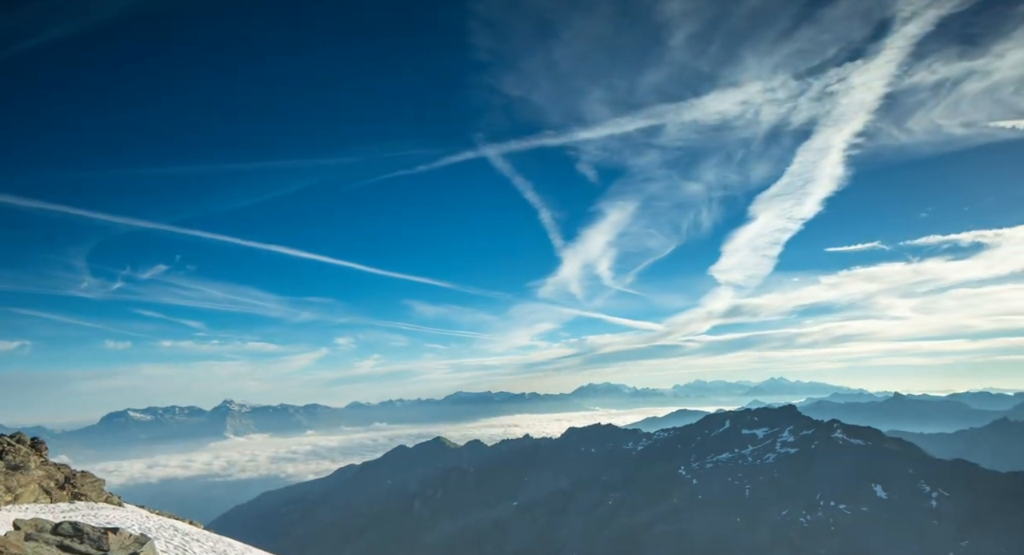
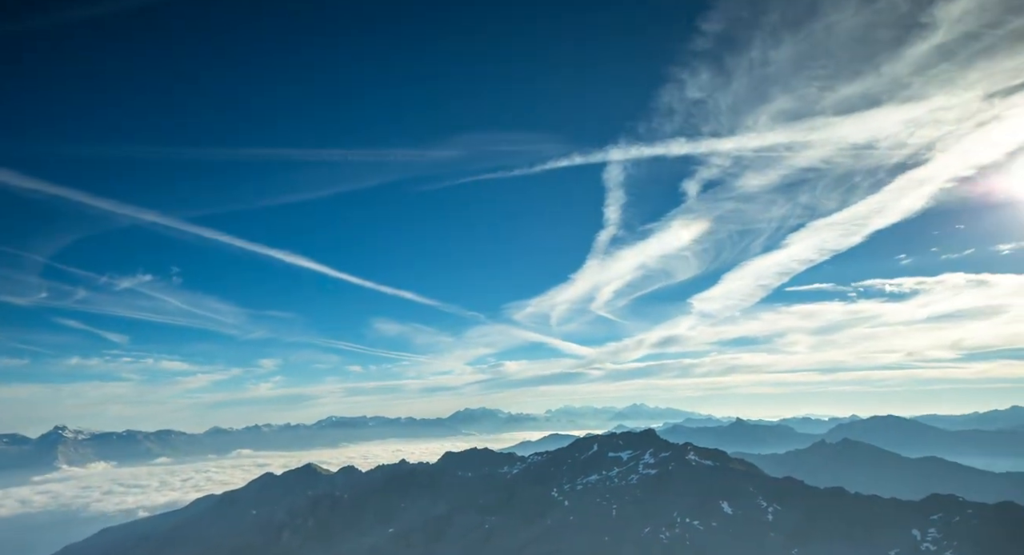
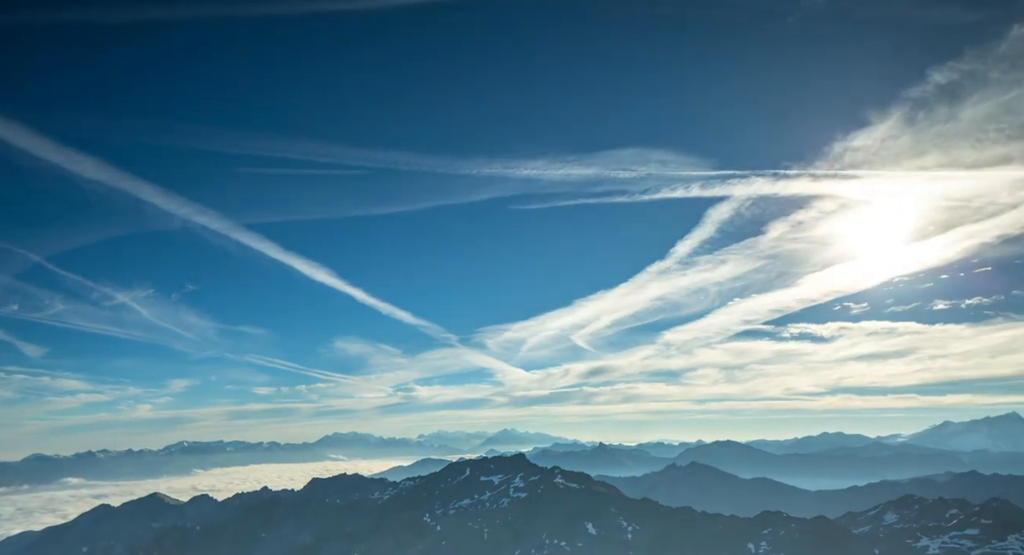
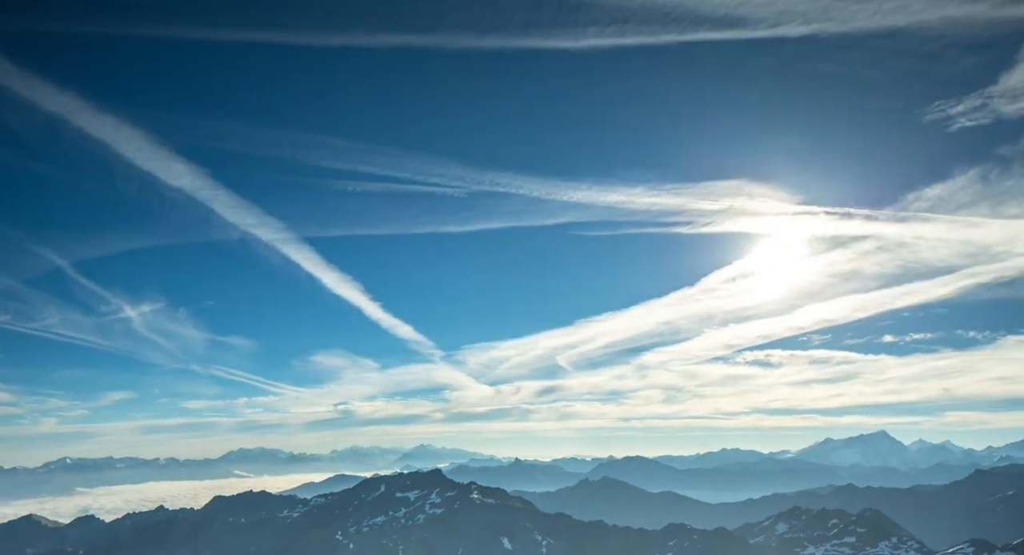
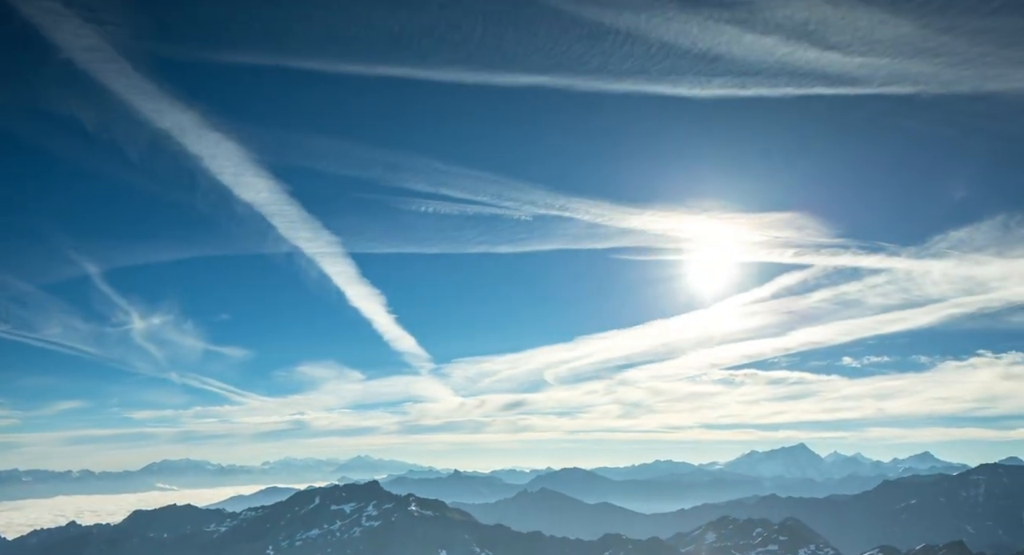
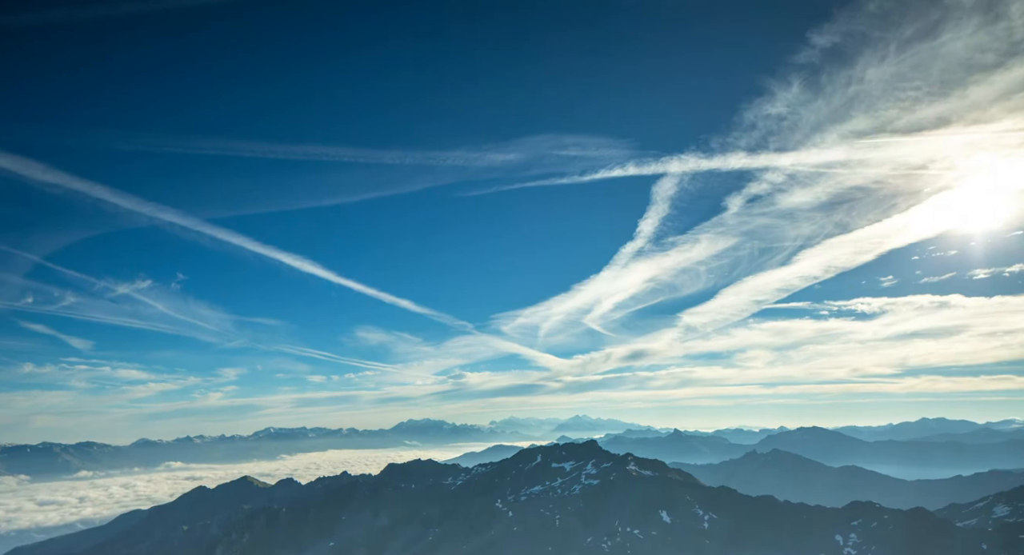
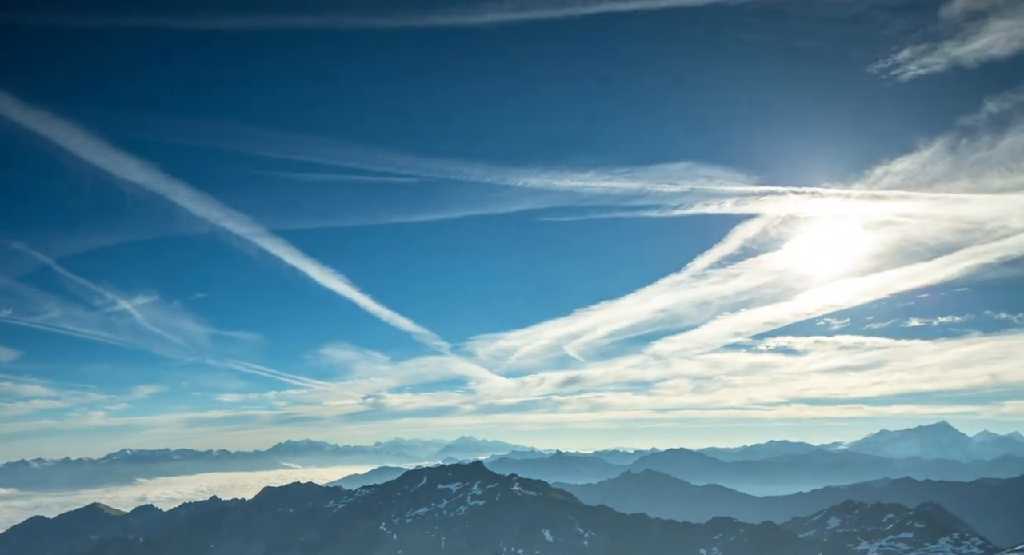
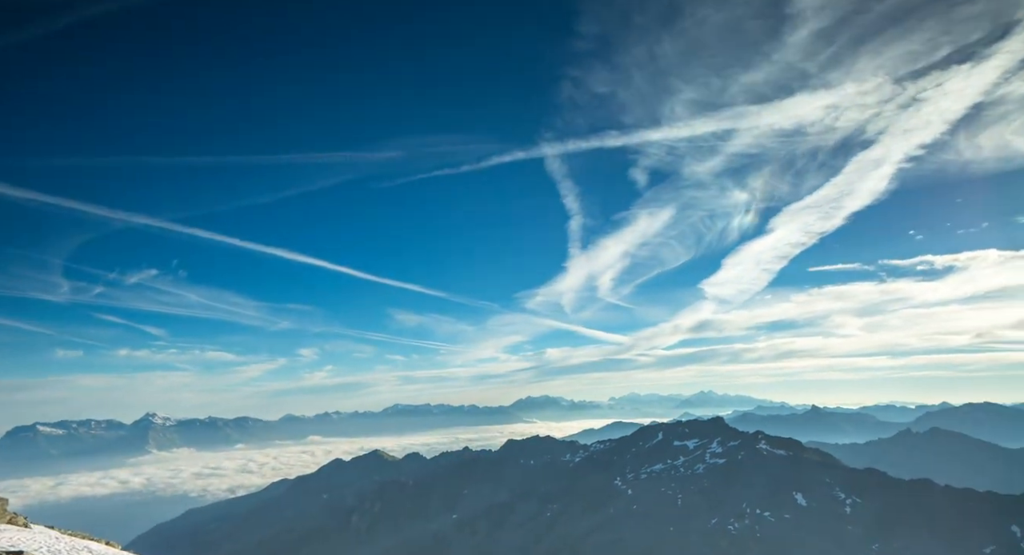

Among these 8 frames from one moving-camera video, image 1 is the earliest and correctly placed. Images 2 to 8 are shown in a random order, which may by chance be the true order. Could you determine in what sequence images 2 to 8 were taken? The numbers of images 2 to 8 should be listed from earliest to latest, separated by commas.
8, 2, 6, 3, 7, 4, 5
